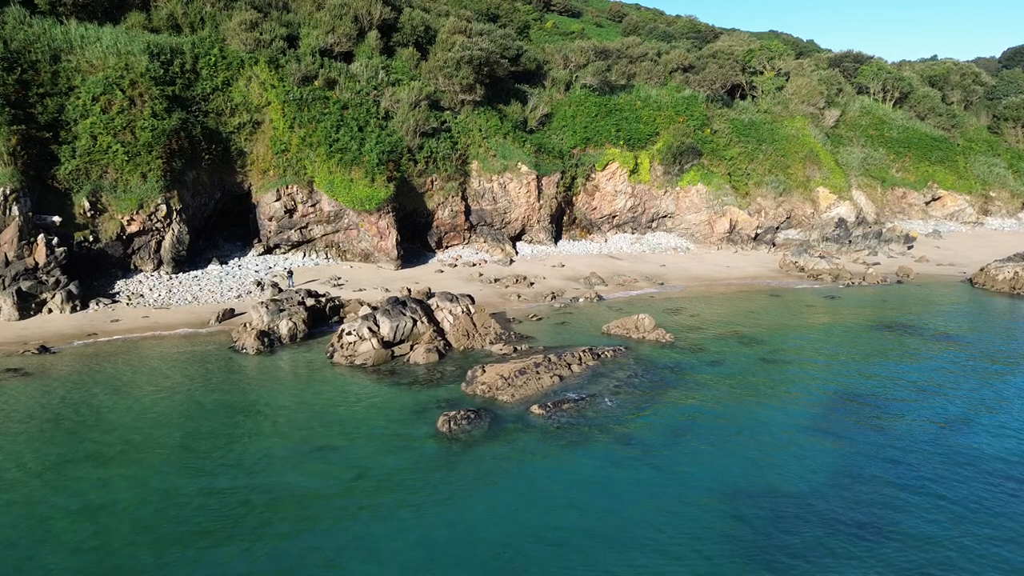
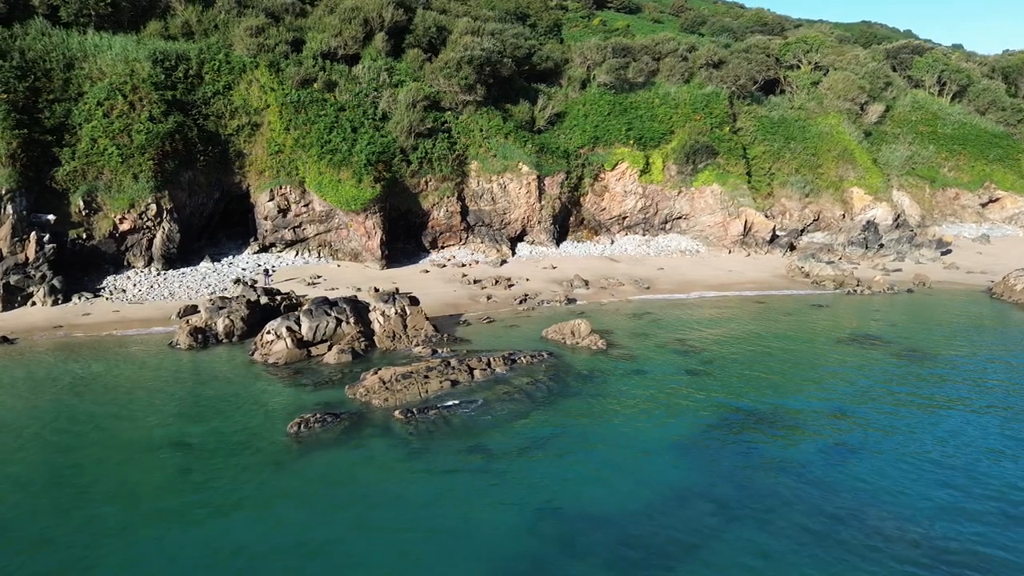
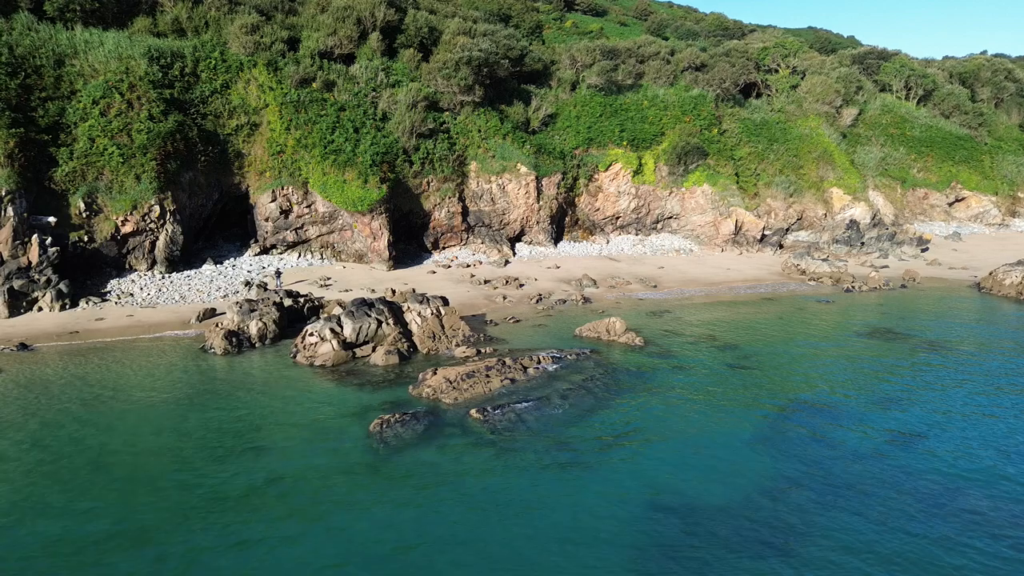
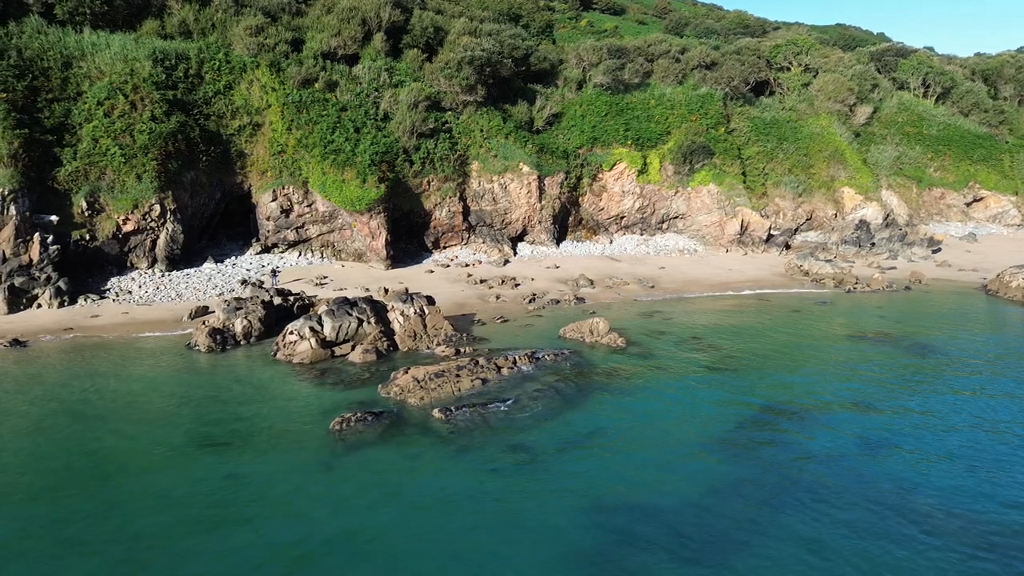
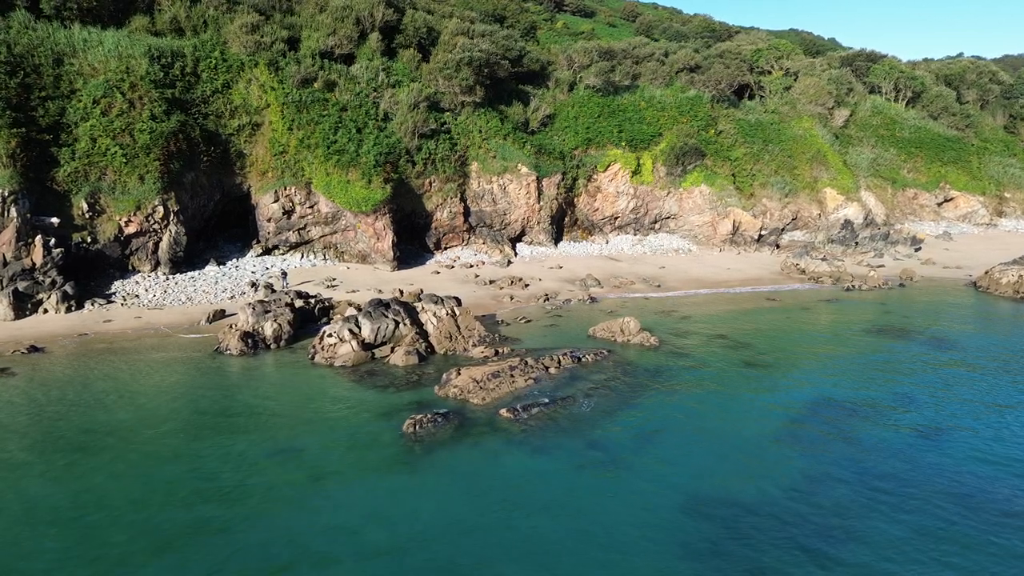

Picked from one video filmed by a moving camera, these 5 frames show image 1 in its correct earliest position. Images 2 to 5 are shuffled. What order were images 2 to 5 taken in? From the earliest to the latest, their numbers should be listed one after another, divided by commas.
5, 3, 4, 2
